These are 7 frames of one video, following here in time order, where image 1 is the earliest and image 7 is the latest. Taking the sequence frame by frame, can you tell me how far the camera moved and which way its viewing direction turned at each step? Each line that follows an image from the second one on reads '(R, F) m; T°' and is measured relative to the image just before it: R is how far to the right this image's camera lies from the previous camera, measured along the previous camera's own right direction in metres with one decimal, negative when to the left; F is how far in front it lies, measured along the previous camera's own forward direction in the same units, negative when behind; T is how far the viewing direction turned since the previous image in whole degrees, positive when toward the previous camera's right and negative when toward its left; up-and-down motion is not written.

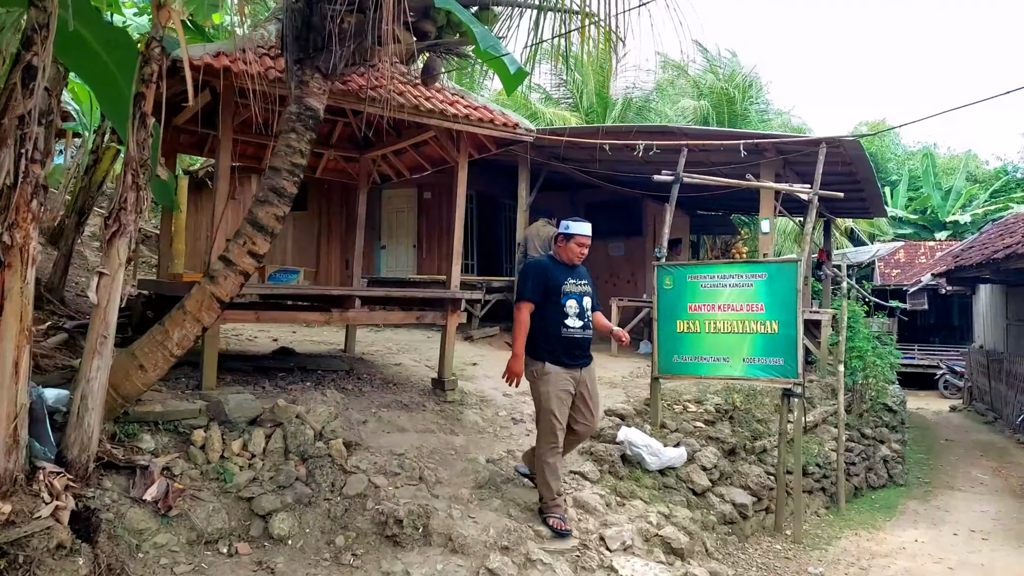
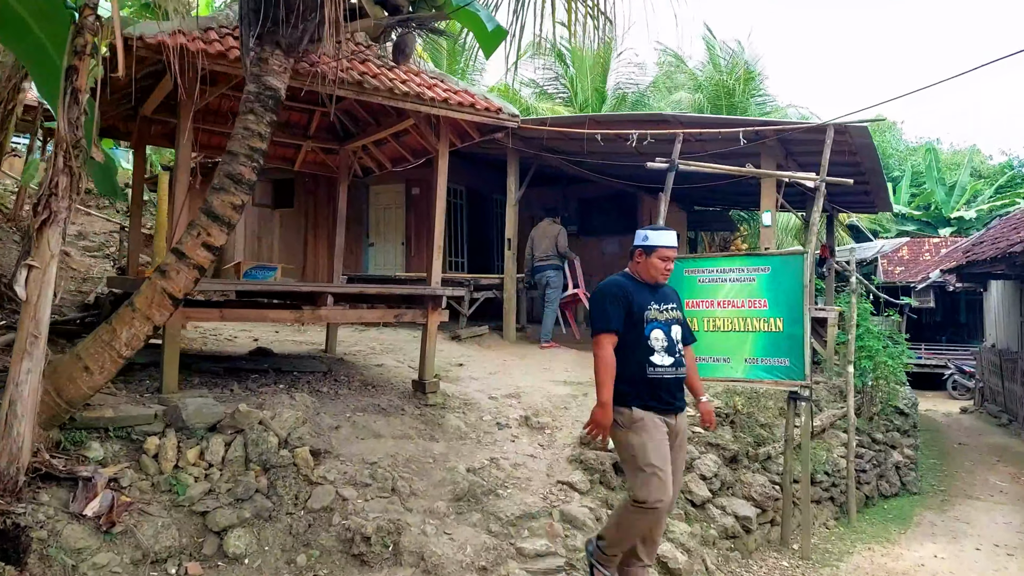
(+0.2, +0.4) m; 0°
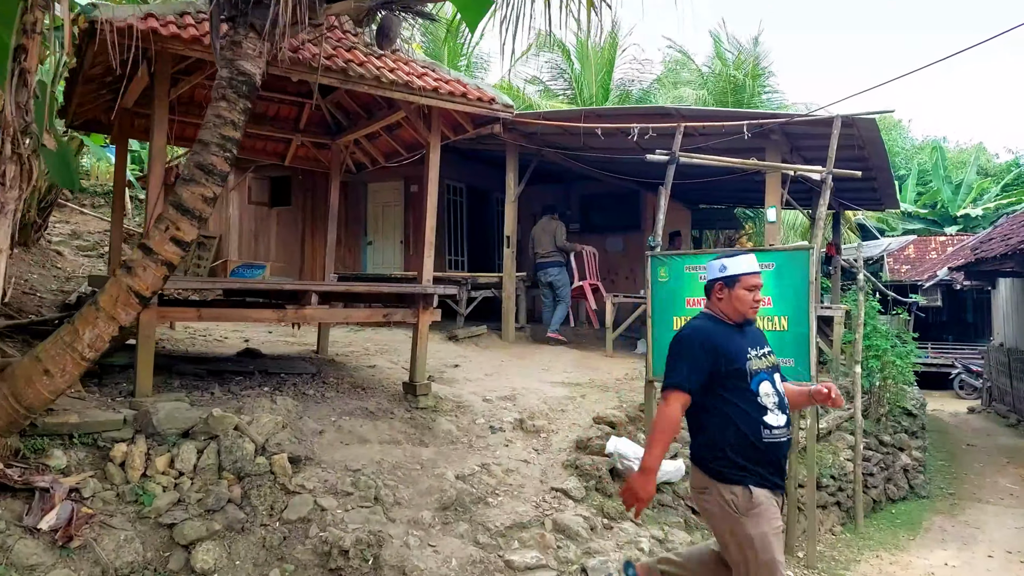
(+0.1, +0.3) m; 0°
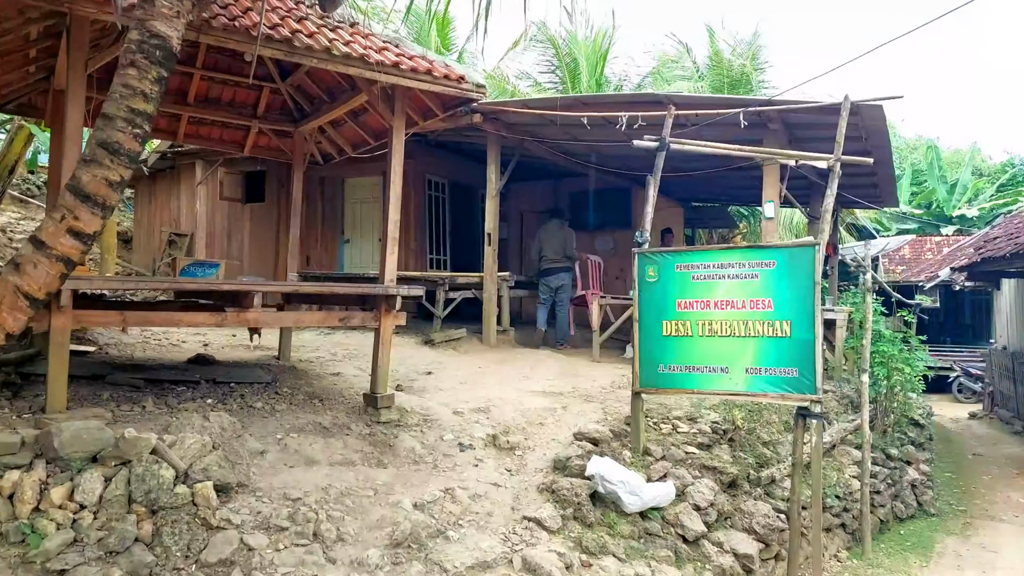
(+0.2, +0.6) m; +1°
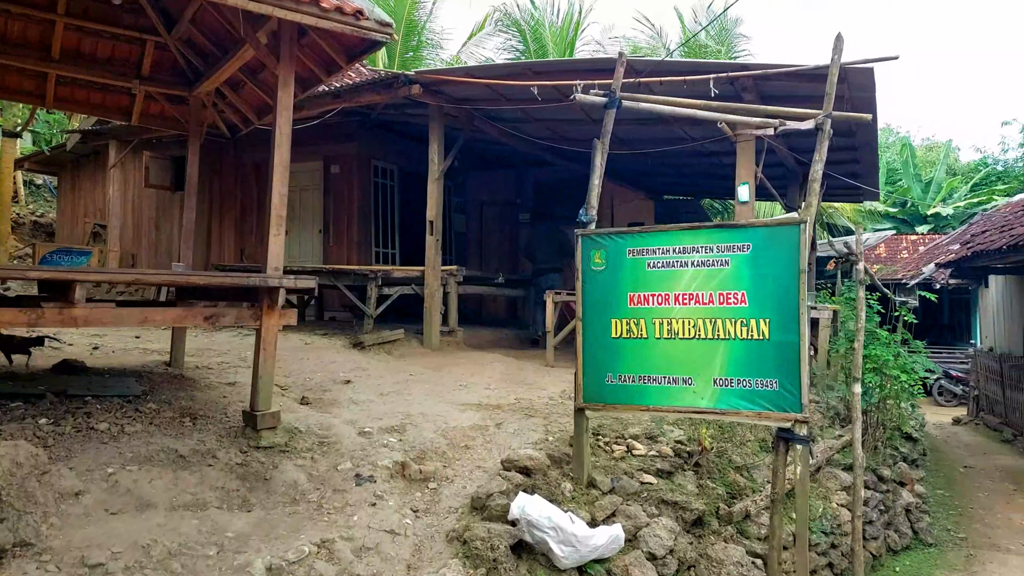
(+0.4, +1.1) m; +2°
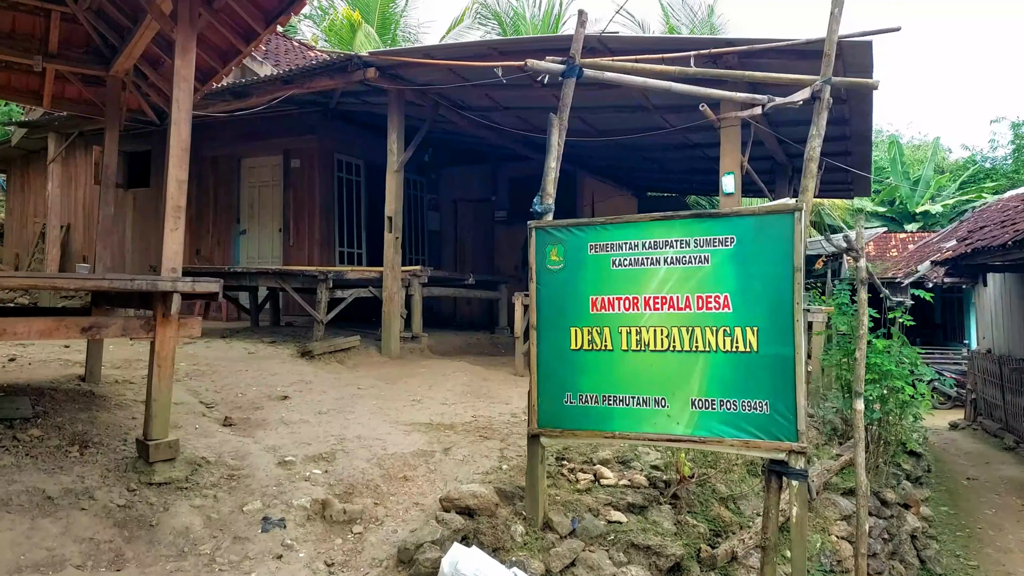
(+0.3, +0.7) m; +1°
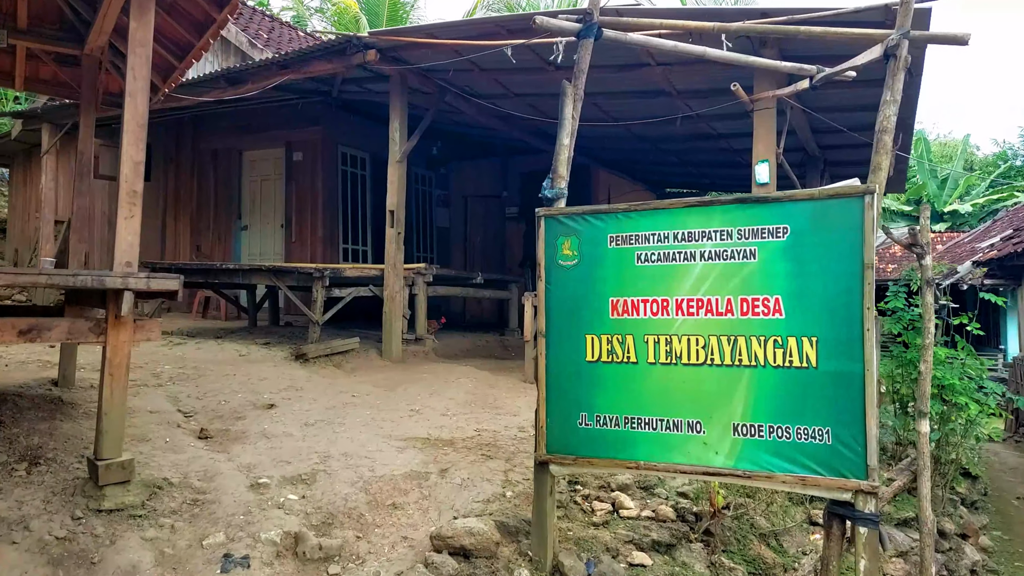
(0.0, +0.6) m; -1°
